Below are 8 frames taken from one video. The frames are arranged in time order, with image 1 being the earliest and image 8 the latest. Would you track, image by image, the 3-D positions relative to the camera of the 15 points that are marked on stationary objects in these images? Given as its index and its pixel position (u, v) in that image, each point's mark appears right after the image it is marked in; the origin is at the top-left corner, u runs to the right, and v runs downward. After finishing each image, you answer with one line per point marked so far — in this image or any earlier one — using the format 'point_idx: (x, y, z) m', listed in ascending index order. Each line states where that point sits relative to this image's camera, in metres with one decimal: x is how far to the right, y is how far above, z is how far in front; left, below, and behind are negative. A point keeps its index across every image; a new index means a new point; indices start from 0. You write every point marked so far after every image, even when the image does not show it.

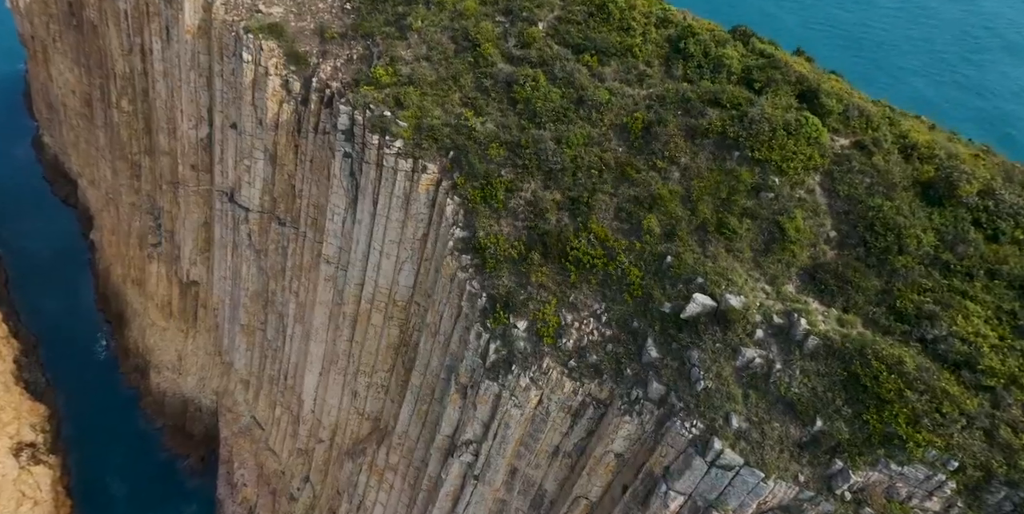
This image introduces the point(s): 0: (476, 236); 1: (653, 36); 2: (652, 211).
0: (-1.1, +0.8, +18.5) m
1: (+4.2, +6.5, +19.2) m
2: (+3.5, +1.2, +16.6) m
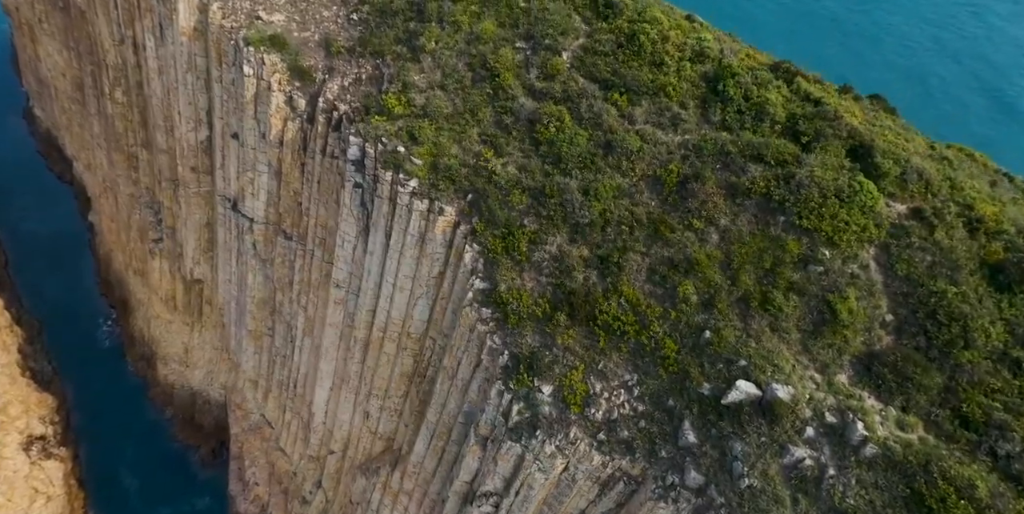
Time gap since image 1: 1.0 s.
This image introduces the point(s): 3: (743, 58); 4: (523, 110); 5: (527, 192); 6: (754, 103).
0: (-0.4, -0.7, +17.4) m
1: (+4.8, +5.0, +17.8) m
2: (+4.2, -0.4, +15.5) m
3: (+6.5, +5.5, +18.2) m
4: (+0.3, +4.3, +19.0) m
5: (+0.4, +1.8, +18.1) m
6: (+6.2, +3.9, +16.7) m
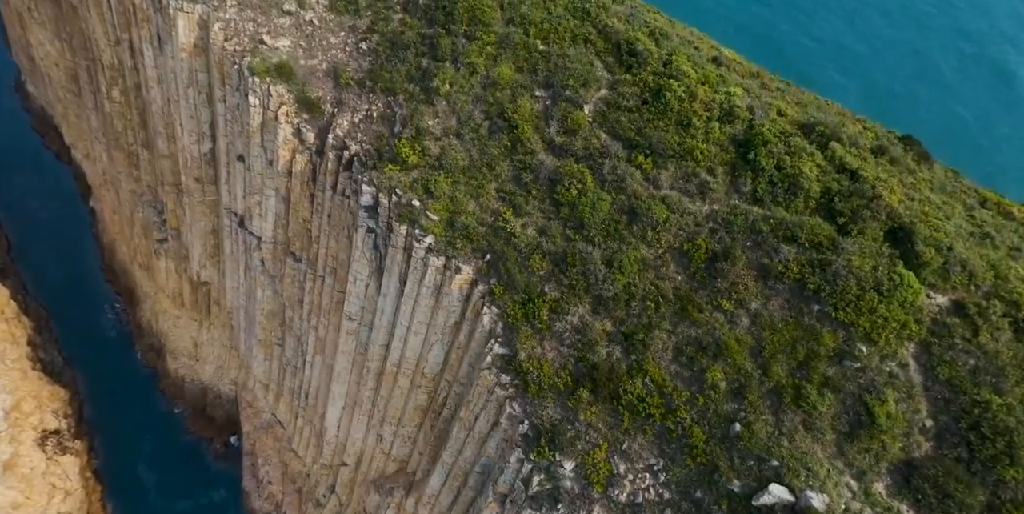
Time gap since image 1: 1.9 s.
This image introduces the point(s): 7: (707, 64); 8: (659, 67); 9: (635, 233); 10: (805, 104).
0: (+0.1, -2.6, +17.0) m
1: (+5.3, +3.2, +17.0) m
2: (+4.7, -2.4, +15.0) m
3: (+7.0, +3.6, +17.3) m
4: (+0.9, +2.5, +18.3) m
5: (+0.9, 0.0, +17.5) m
6: (+6.7, +2.0, +16.0) m
7: (+5.7, +5.6, +19.0) m
8: (+4.2, +5.3, +18.5) m
9: (+3.2, +0.6, +16.7) m
10: (+9.0, +4.7, +19.9) m
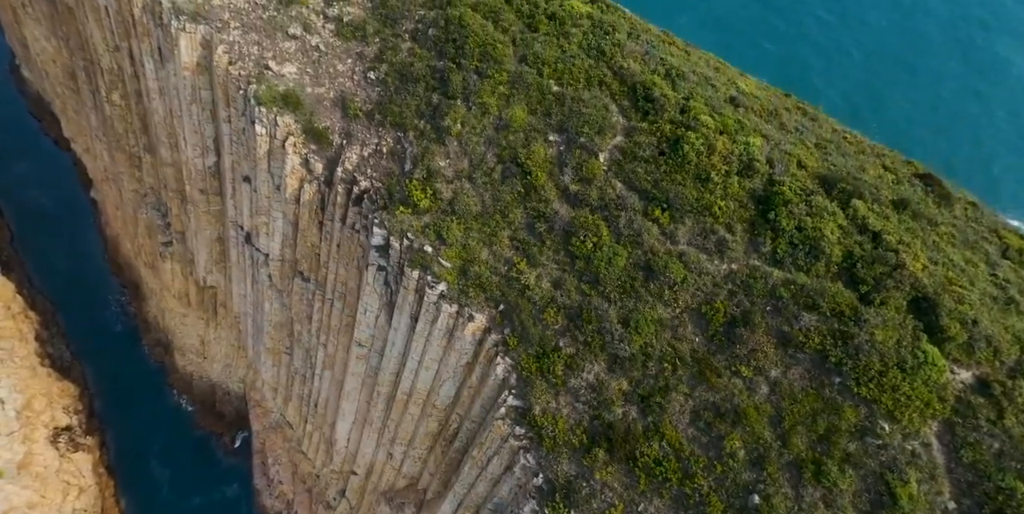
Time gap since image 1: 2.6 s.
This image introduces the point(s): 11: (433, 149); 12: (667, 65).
0: (+0.5, -4.1, +16.9) m
1: (+5.7, +1.7, +16.6) m
2: (+5.1, -3.9, +14.9) m
3: (+7.4, +2.2, +17.0) m
4: (+1.2, +1.1, +18.0) m
5: (+1.3, -1.4, +17.3) m
6: (+7.1, +0.5, +15.7) m
7: (+6.1, +4.2, +18.6) m
8: (+4.5, +3.9, +18.0) m
9: (+3.5, -0.9, +16.4) m
10: (+9.4, +3.3, +19.5) m
11: (-2.5, +3.3, +20.0) m
12: (+4.7, +5.7, +19.6) m
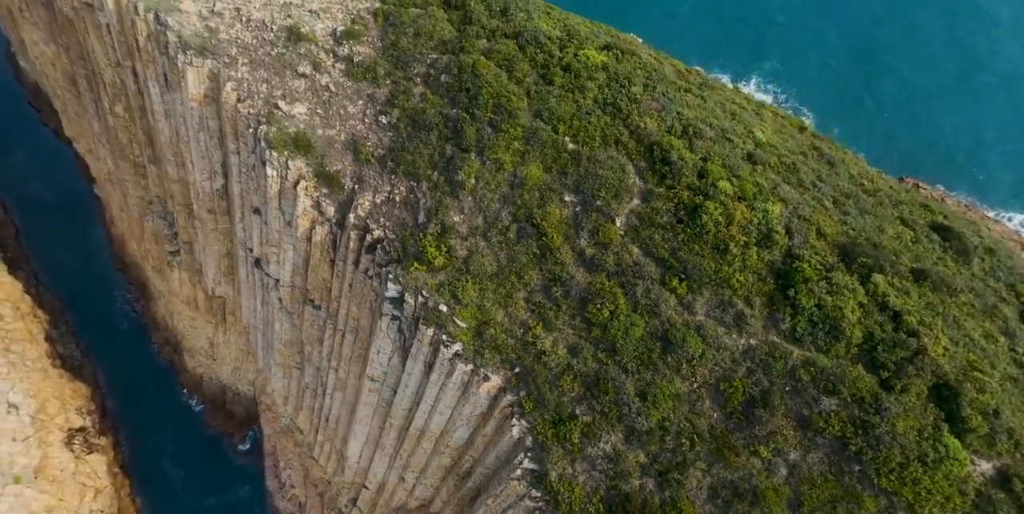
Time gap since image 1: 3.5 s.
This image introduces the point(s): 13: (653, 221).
0: (+0.9, -5.9, +17.0) m
1: (+6.1, -0.1, +16.5) m
2: (+5.5, -5.8, +15.0) m
3: (+7.8, +0.4, +16.8) m
4: (+1.7, -0.7, +17.9) m
5: (+1.8, -3.2, +17.3) m
6: (+7.5, -1.3, +15.6) m
7: (+6.5, +2.5, +18.3) m
8: (+5.0, +2.1, +17.8) m
9: (+4.0, -2.7, +16.4) m
10: (+9.8, +1.6, +19.3) m
11: (-2.0, +1.6, +19.9) m
12: (+5.1, +4.0, +19.3) m
13: (+3.8, +1.0, +17.5) m
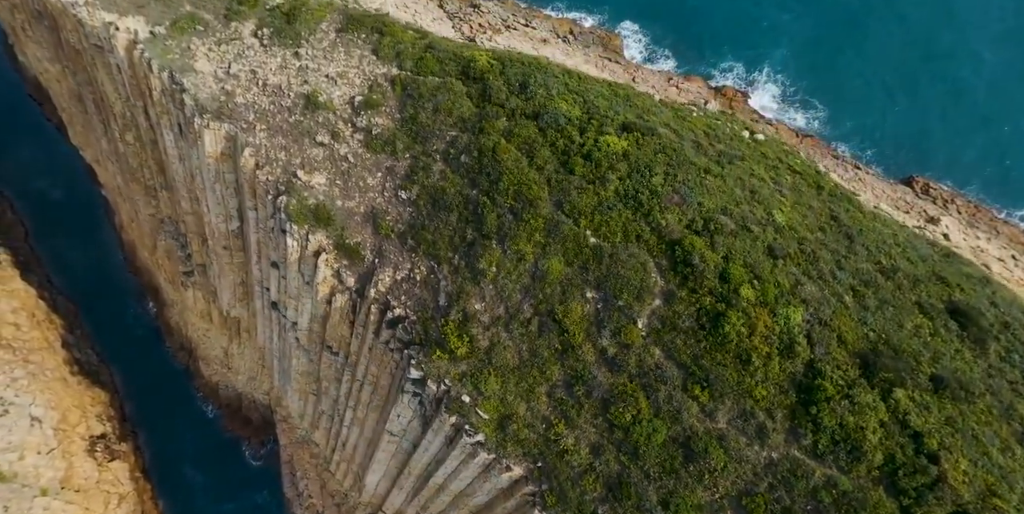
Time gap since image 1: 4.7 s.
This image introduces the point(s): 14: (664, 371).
0: (+1.6, -8.7, +17.5) m
1: (+6.8, -3.0, +16.7) m
2: (+6.2, -8.7, +15.4) m
3: (+8.5, -2.4, +17.0) m
4: (+2.3, -3.5, +18.2) m
5: (+2.4, -6.1, +17.7) m
6: (+8.2, -4.2, +15.8) m
7: (+7.2, -0.3, +18.4) m
8: (+5.6, -0.7, +17.9) m
9: (+4.6, -5.6, +16.8) m
10: (+10.4, -1.1, +19.4) m
11: (-1.4, -1.1, +20.0) m
12: (+5.7, +1.3, +19.3) m
13: (+4.4, -1.8, +17.7) m
14: (+4.1, -3.1, +17.5) m
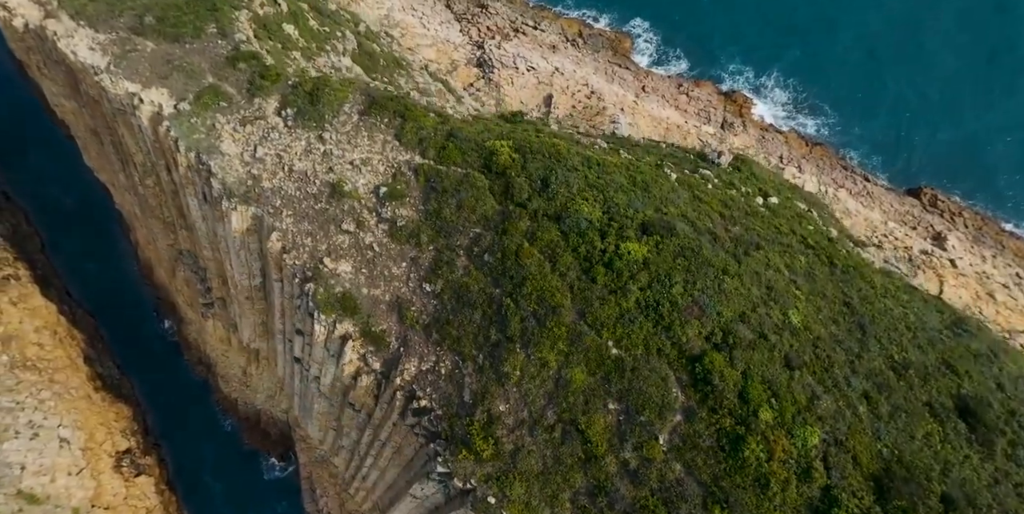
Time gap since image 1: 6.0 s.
0: (+2.4, -12.2, +18.5) m
1: (+7.5, -6.4, +17.4) m
2: (+6.9, -12.2, +16.4) m
3: (+9.2, -5.9, +17.7) m
4: (+3.1, -6.9, +18.9) m
5: (+3.2, -9.5, +18.5) m
6: (+8.9, -7.7, +16.6) m
7: (+7.9, -3.7, +19.1) m
8: (+6.4, -4.1, +18.6) m
9: (+5.4, -9.0, +17.6) m
10: (+11.2, -4.4, +20.0) m
11: (-0.6, -4.5, +20.8) m
12: (+6.5, -2.1, +19.9) m
13: (+5.2, -5.2, +18.4) m
14: (+4.8, -6.5, +18.2) m
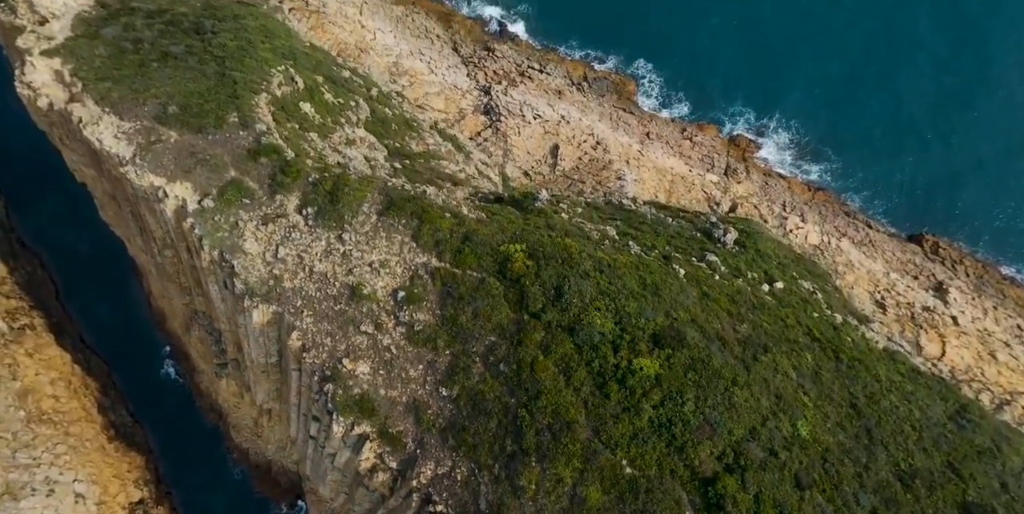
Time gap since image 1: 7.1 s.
0: (+2.9, -15.9, +18.7) m
1: (+8.0, -10.1, +17.8) m
2: (+7.4, -15.8, +16.6) m
3: (+9.7, -9.5, +18.1) m
4: (+3.6, -10.7, +19.3) m
5: (+3.7, -13.2, +18.9) m
6: (+9.4, -11.3, +16.9) m
7: (+8.4, -7.4, +19.5) m
8: (+6.9, -7.8, +19.1) m
9: (+5.9, -12.7, +17.9) m
10: (+11.7, -8.2, +20.4) m
11: (-0.1, -8.3, +21.3) m
12: (+7.0, -5.8, +20.5) m
13: (+5.7, -9.0, +18.9) m
14: (+5.3, -10.2, +18.6) m
